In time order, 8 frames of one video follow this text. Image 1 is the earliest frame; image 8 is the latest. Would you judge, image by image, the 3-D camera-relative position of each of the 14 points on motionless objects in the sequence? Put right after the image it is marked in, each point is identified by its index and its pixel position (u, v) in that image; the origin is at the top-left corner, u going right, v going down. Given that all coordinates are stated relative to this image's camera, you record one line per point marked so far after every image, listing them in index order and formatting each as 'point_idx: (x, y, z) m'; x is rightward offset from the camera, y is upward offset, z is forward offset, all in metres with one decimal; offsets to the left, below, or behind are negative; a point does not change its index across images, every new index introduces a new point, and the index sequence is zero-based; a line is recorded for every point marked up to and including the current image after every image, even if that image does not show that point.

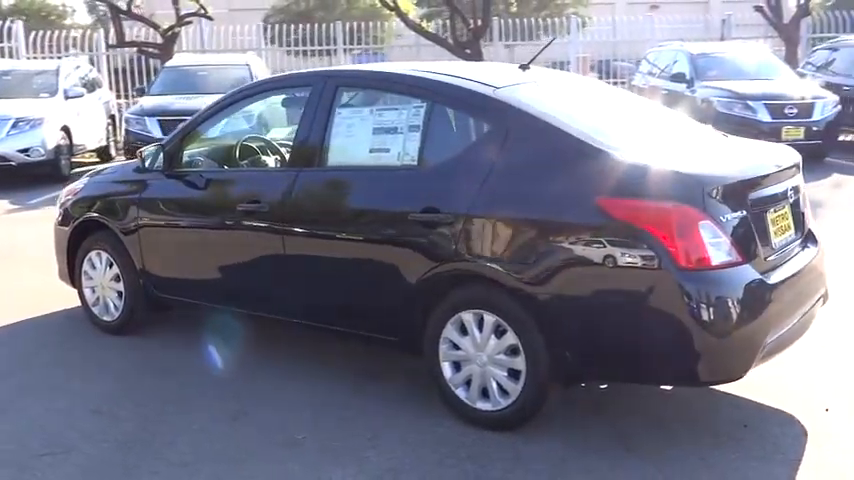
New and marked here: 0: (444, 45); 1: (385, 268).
0: (+0.4, +4.1, +19.1) m
1: (-0.2, -0.1, +4.6) m
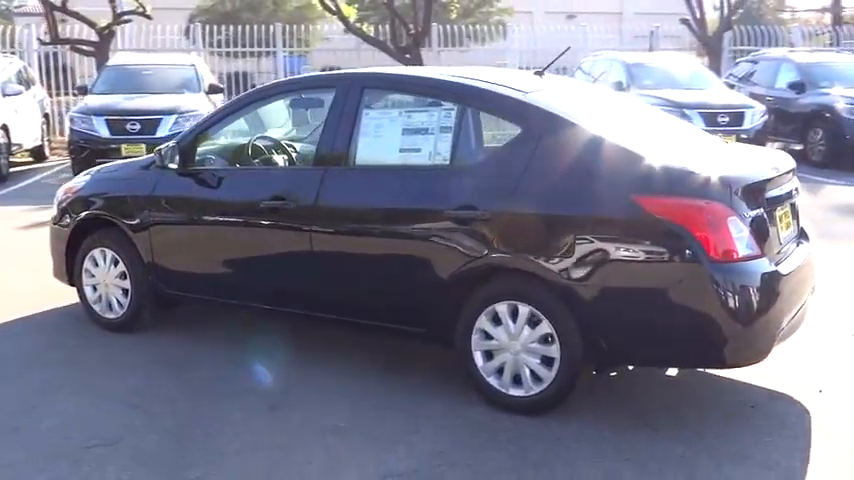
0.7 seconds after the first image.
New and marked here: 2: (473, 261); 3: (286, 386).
0: (-0.9, +4.1, +19.3) m
1: (0.0, -0.1, +4.8) m
2: (+0.2, -0.1, +4.6) m
3: (-0.8, -0.8, +5.0) m
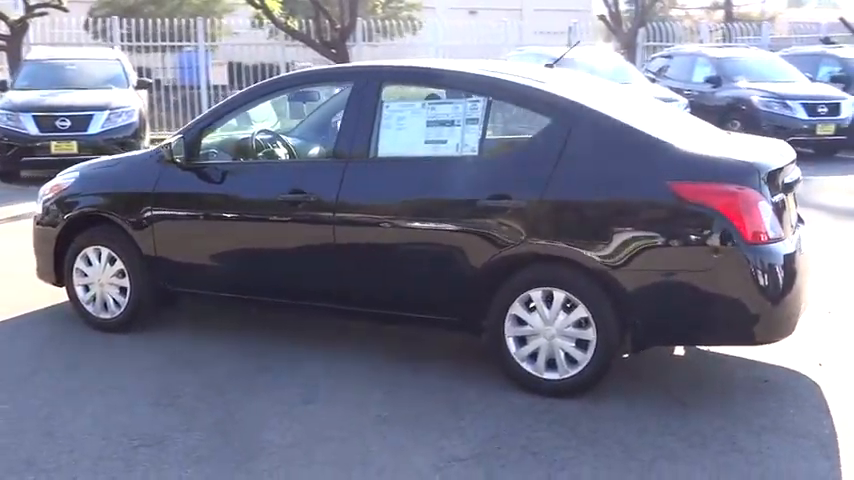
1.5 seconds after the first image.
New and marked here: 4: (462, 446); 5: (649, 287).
0: (-2.5, +4.2, +19.2) m
1: (+0.1, -0.1, +4.9) m
2: (+0.4, 0.0, +4.7) m
3: (-0.6, -0.8, +5.0) m
4: (+0.2, -0.9, +4.1) m
5: (+1.1, -0.2, +4.5) m
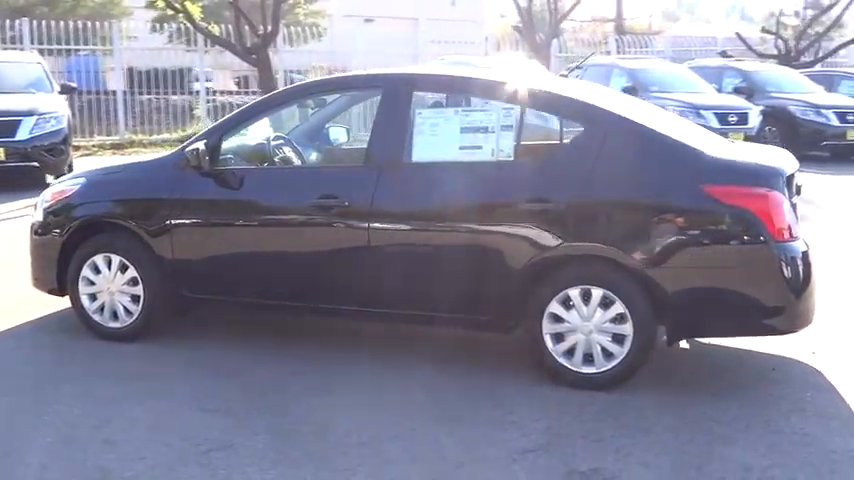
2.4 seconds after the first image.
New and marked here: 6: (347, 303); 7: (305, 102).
0: (-4.1, +4.0, +18.9) m
1: (+0.3, -0.1, +5.0) m
2: (+0.6, -0.1, +4.9) m
3: (-0.4, -0.8, +5.0) m
4: (+0.5, -1.0, +4.3) m
5: (+1.4, -0.2, +4.8) m
6: (-0.5, -0.4, +5.4) m
7: (-0.8, +0.8, +5.6) m
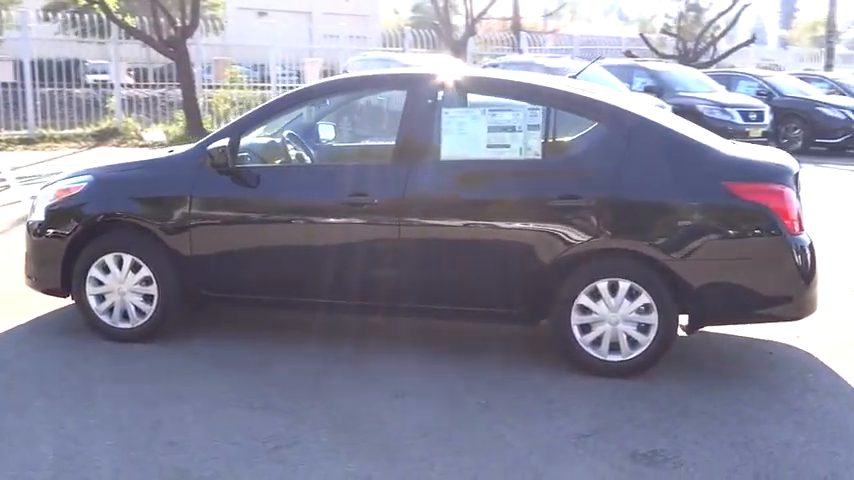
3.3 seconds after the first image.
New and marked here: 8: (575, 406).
0: (-5.6, +4.1, +18.4) m
1: (+0.5, -0.1, +5.2) m
2: (+0.8, 0.0, +5.1) m
3: (-0.2, -0.8, +5.1) m
4: (+0.8, -0.9, +4.5) m
5: (+1.6, -0.2, +5.1) m
6: (-0.4, -0.4, +5.5) m
7: (-0.6, +0.9, +5.6) m
8: (+0.8, -0.9, +4.7) m
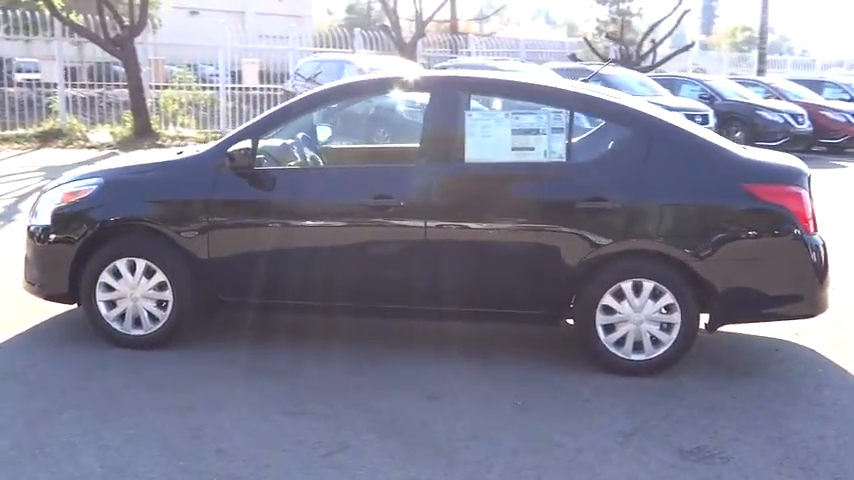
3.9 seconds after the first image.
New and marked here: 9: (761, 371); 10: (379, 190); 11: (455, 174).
0: (-6.5, +4.0, +18.0) m
1: (+0.6, -0.1, +5.3) m
2: (+1.0, 0.0, +5.2) m
3: (0.0, -0.8, +5.1) m
4: (+1.0, -0.9, +4.6) m
5: (+1.7, -0.2, +5.2) m
6: (-0.2, -0.4, +5.5) m
7: (-0.5, +0.8, +5.6) m
8: (+1.0, -0.9, +4.8) m
9: (+2.0, -0.8, +5.5) m
10: (-0.3, +0.3, +5.4) m
11: (+0.1, +0.4, +5.3) m
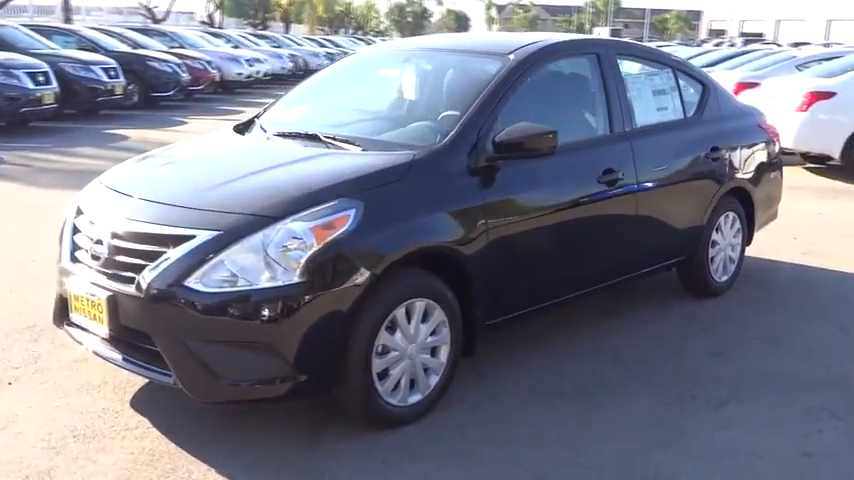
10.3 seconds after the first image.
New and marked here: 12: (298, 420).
0: (-8.3, +3.4, +16.9) m
1: (+1.1, +0.1, +5.5) m
2: (+1.4, +0.2, +5.5) m
3: (+0.5, -0.7, +5.3) m
4: (+1.6, -0.7, +4.9) m
5: (+2.2, +0.1, +5.6) m
6: (+0.2, -0.3, +5.6) m
7: (-0.2, +0.8, +5.6) m
8: (+1.6, -0.7, +5.1) m
9: (+2.5, -0.4, +5.9) m
10: (+0.1, +0.3, +5.4) m
11: (+0.5, +0.5, +5.4) m
12: (-0.7, -0.9, +4.8) m
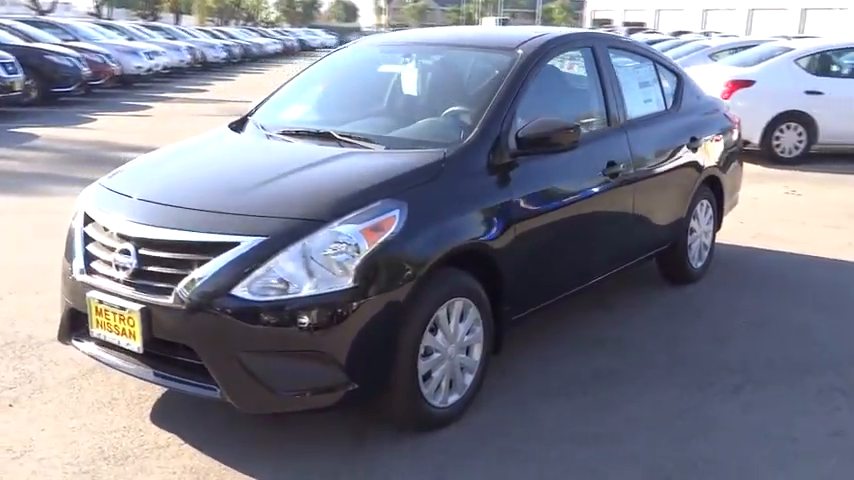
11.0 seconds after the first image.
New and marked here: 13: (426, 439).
0: (-9.6, +3.2, +15.7) m
1: (+1.2, +0.2, +5.5) m
2: (+1.5, +0.2, +5.6) m
3: (+0.7, -0.7, +5.3) m
4: (+1.8, -0.7, +5.0) m
5: (+2.3, +0.2, +5.8) m
6: (+0.3, -0.3, +5.6) m
7: (-0.2, +0.8, +5.5) m
8: (+1.7, -0.6, +5.2) m
9: (+2.6, -0.3, +6.1) m
10: (+0.2, +0.4, +5.4) m
11: (+0.6, +0.5, +5.4) m
12: (-0.5, -1.0, +4.7) m
13: (-0.1, -0.9, +4.6) m
